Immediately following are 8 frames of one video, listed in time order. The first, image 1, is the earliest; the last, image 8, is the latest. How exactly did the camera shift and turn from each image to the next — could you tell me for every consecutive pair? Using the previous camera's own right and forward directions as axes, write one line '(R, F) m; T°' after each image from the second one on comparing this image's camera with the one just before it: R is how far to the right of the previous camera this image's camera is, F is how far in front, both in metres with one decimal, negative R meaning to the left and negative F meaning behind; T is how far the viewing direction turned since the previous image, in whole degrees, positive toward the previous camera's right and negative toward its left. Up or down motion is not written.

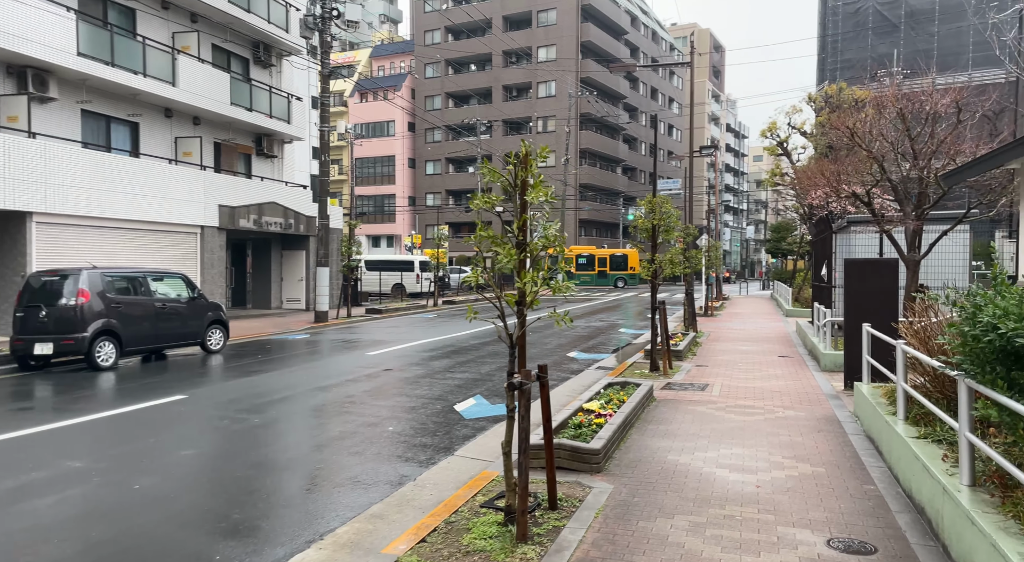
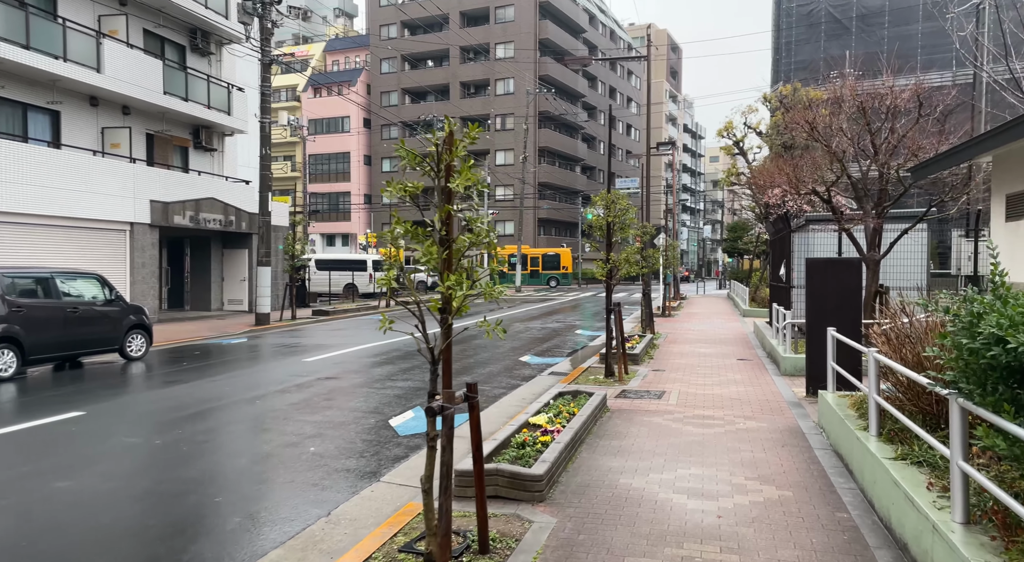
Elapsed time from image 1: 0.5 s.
(+0.2, +0.7) m; +3°
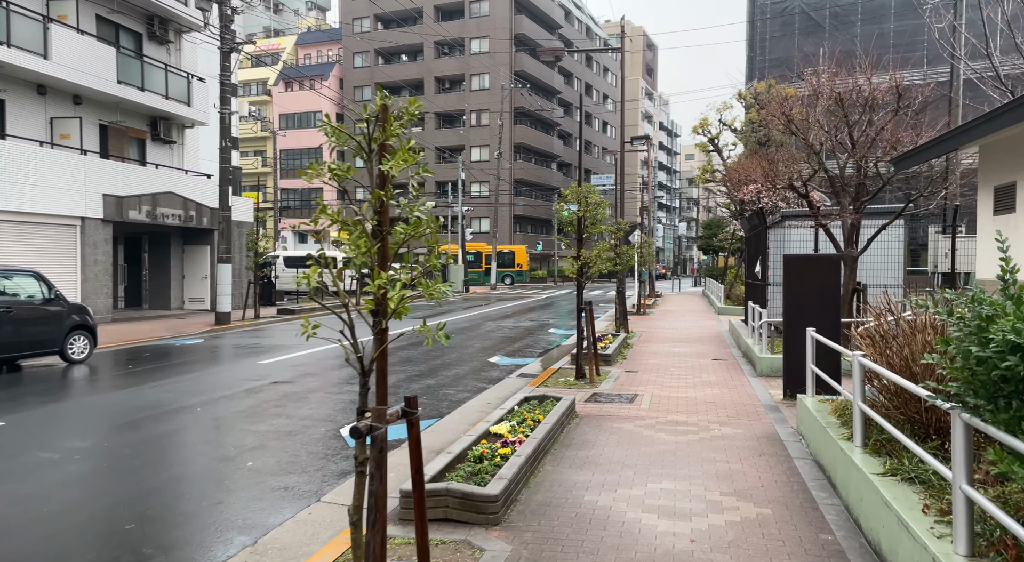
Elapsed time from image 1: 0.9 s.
(+0.2, +0.5) m; +2°
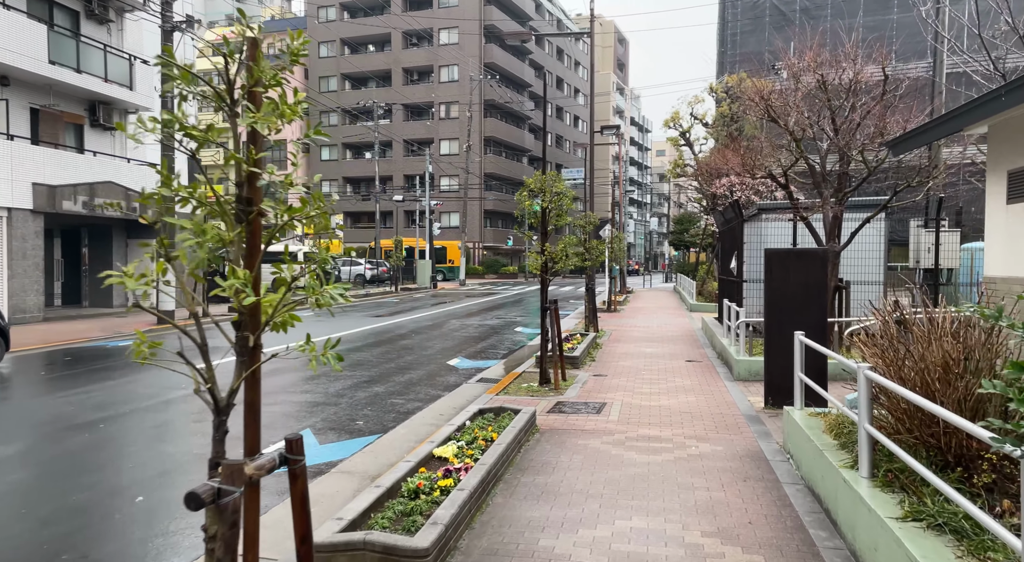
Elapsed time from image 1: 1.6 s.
(+0.2, +0.9) m; +2°
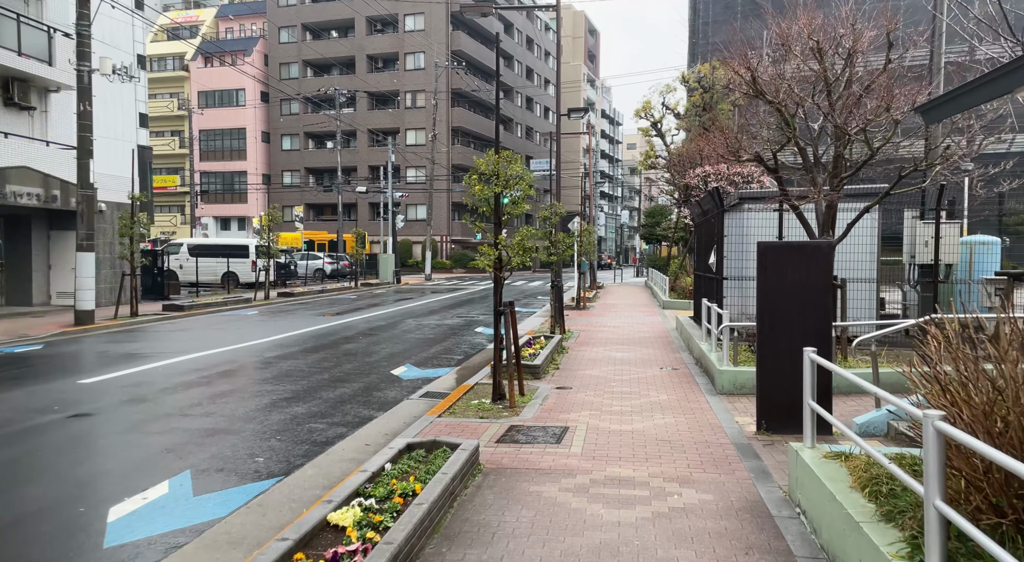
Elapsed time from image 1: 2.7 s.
(+0.3, +1.4) m; +2°
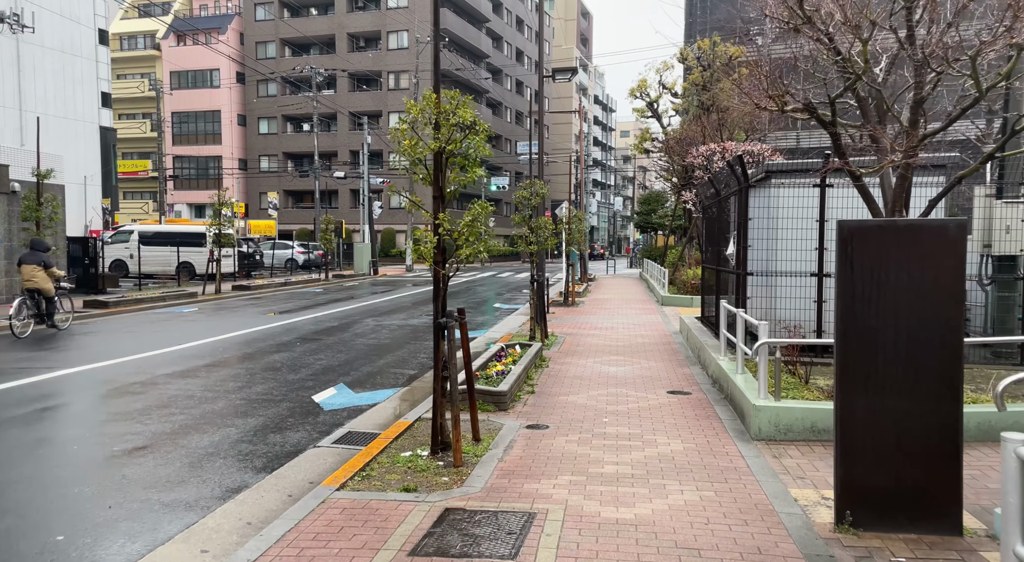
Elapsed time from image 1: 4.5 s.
(+0.4, +2.5) m; +1°
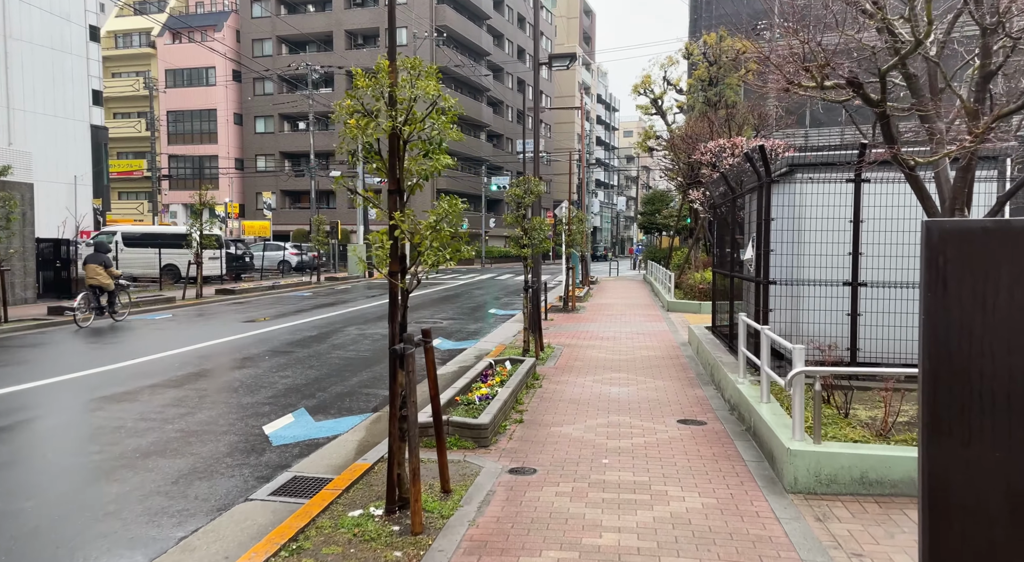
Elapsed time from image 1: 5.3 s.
(+0.2, +1.1) m; 0°
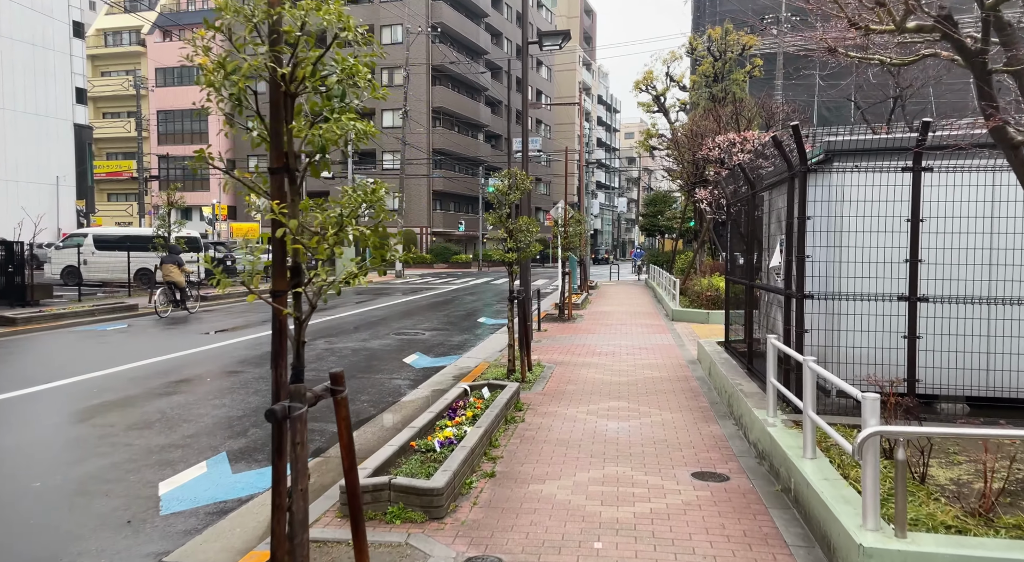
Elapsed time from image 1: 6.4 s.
(+0.3, +1.5) m; 0°
